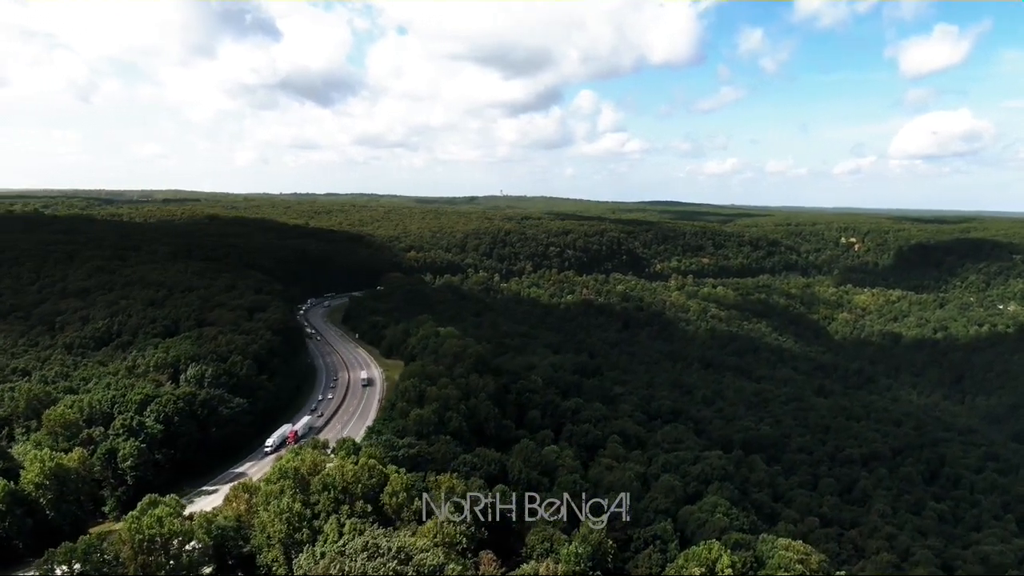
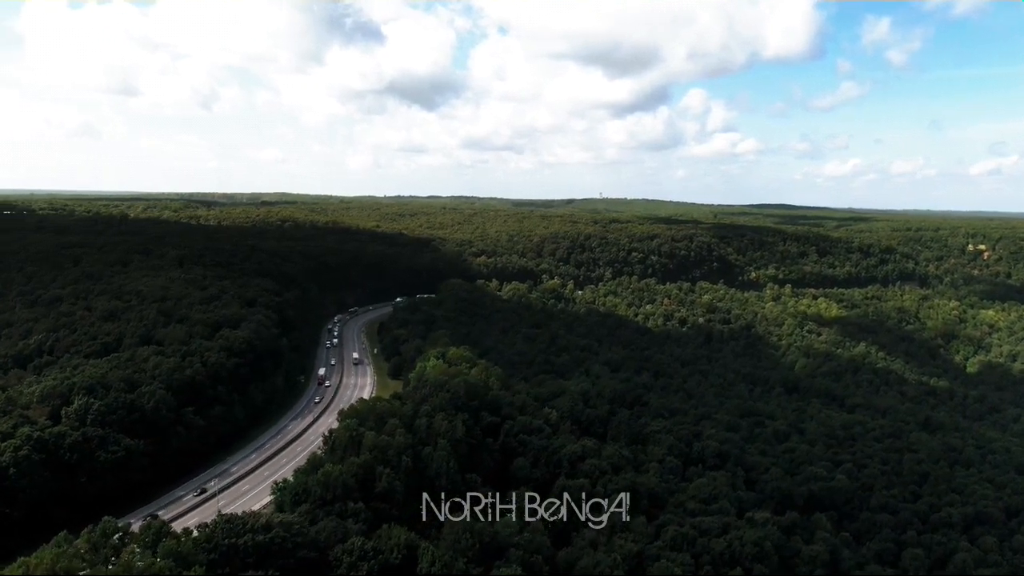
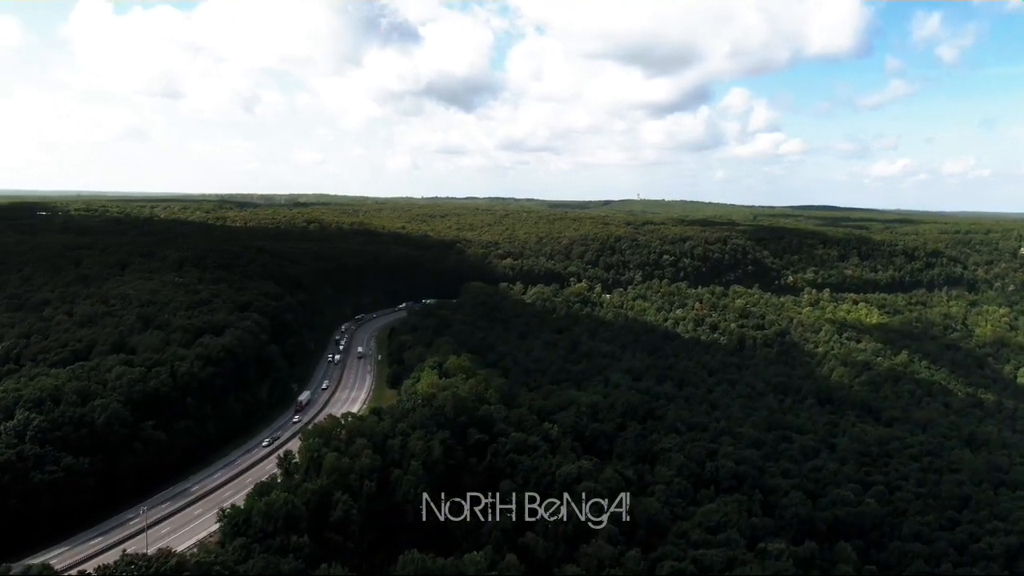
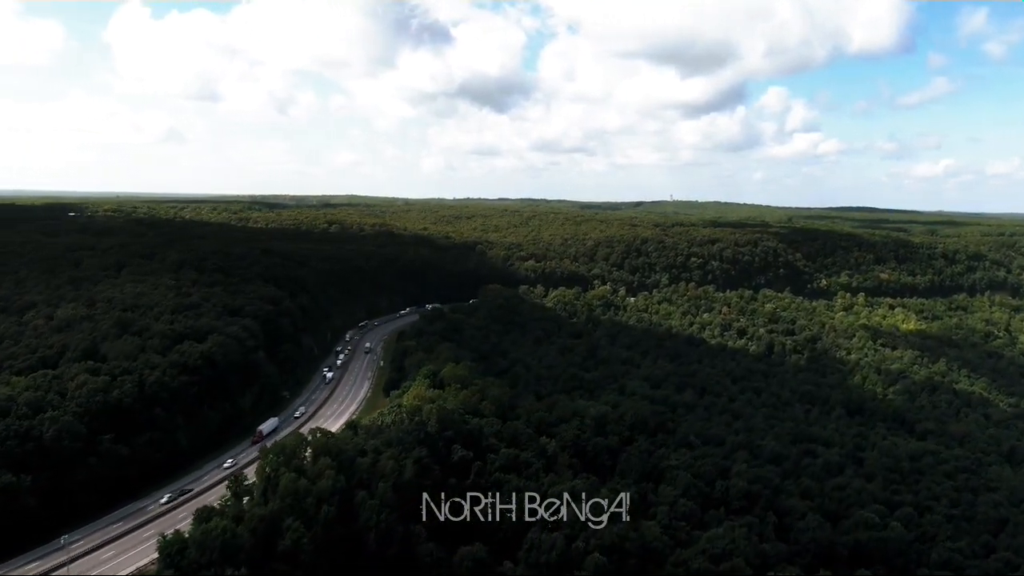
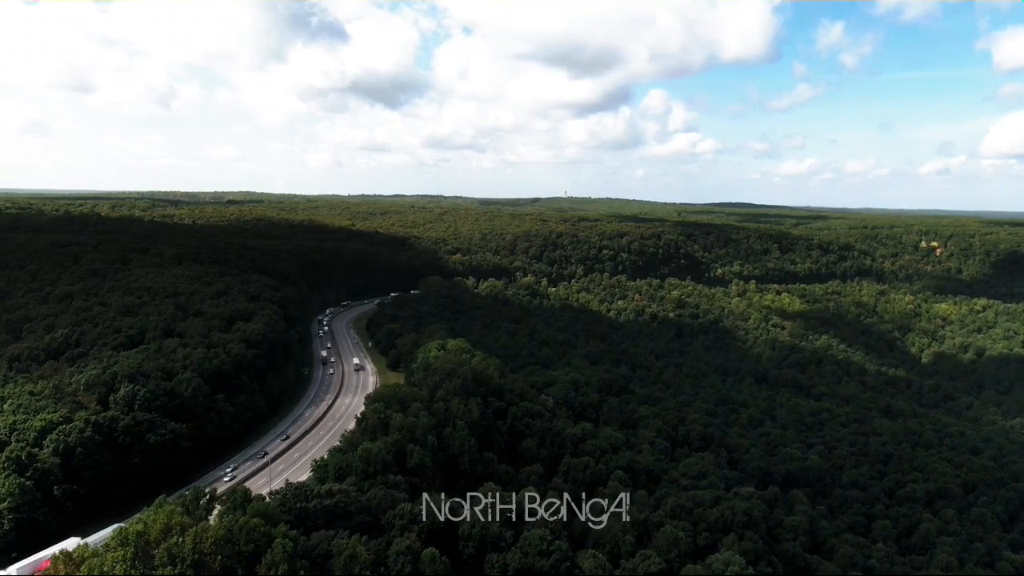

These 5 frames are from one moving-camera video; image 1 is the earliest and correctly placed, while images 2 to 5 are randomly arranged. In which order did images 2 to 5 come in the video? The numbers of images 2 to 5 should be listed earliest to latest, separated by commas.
5, 2, 3, 4
